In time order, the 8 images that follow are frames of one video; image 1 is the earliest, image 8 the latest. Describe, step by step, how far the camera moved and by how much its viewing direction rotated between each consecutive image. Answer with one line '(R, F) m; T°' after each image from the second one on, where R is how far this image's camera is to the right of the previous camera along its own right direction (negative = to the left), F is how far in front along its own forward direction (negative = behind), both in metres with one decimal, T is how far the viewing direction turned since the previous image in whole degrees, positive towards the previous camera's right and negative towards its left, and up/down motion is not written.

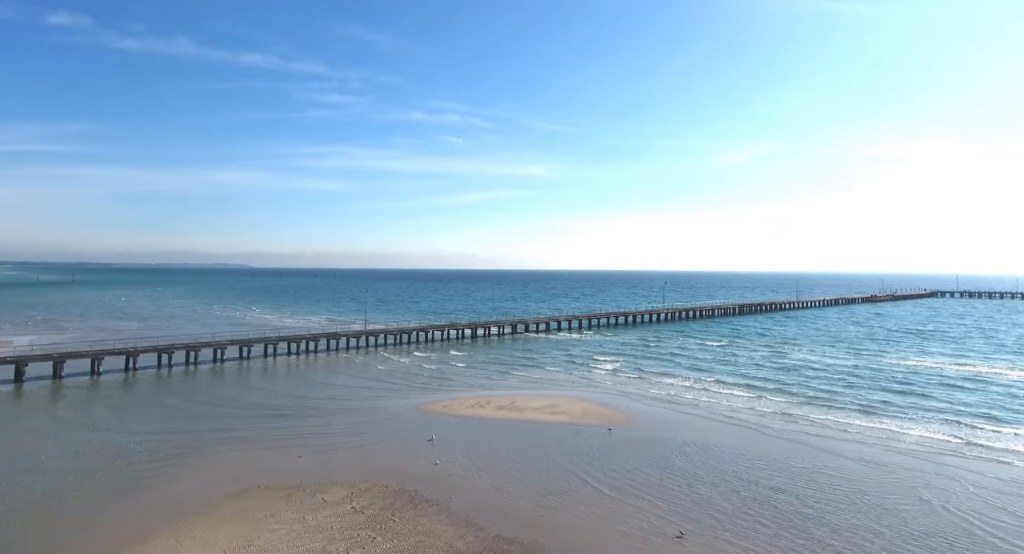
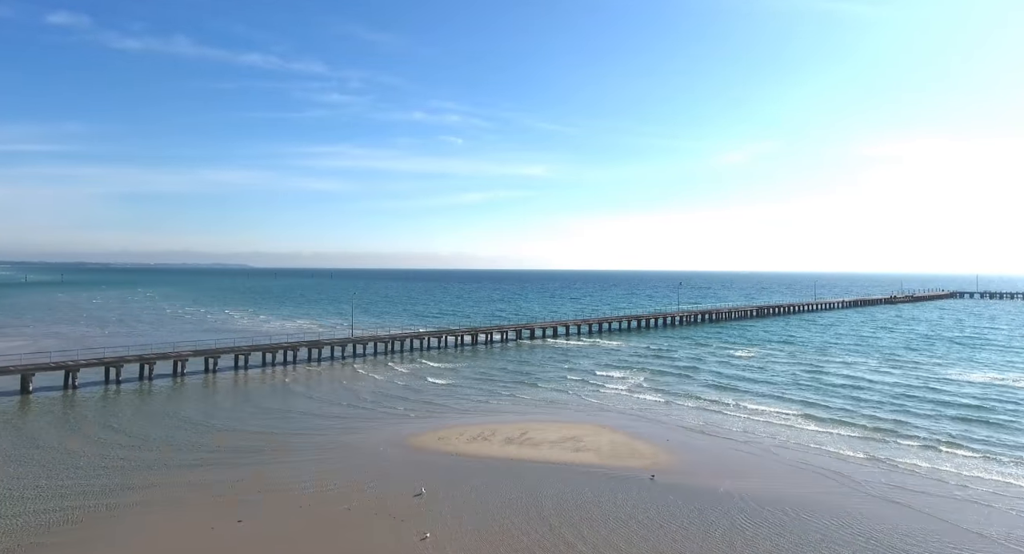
(-0.3, +5.6) m; 0°
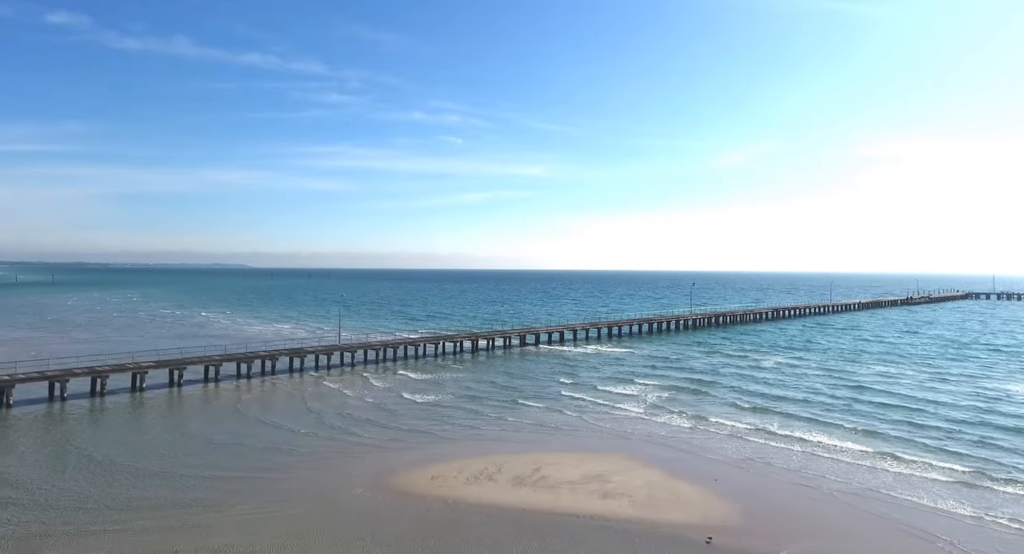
(-0.3, +4.5) m; 0°
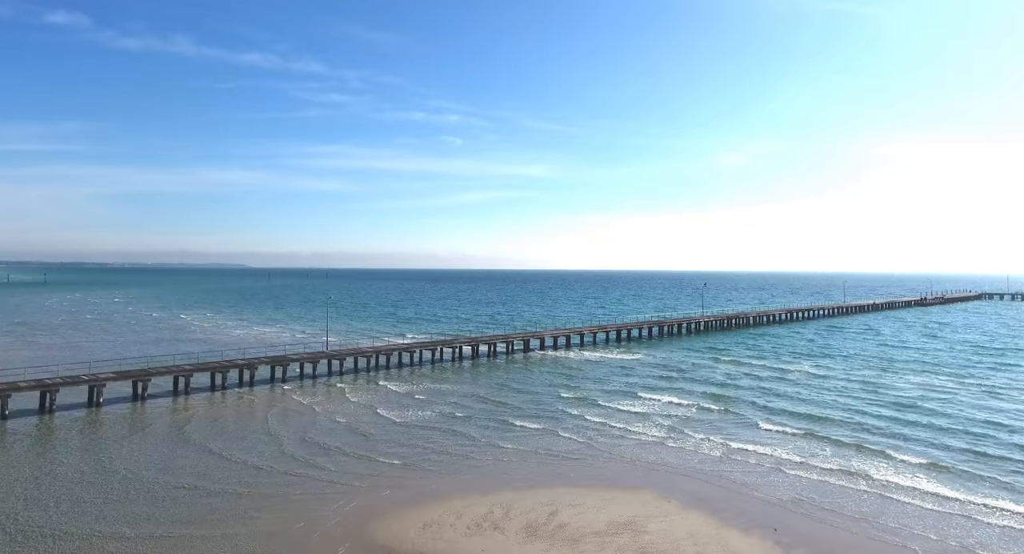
(-0.3, +3.6) m; 0°
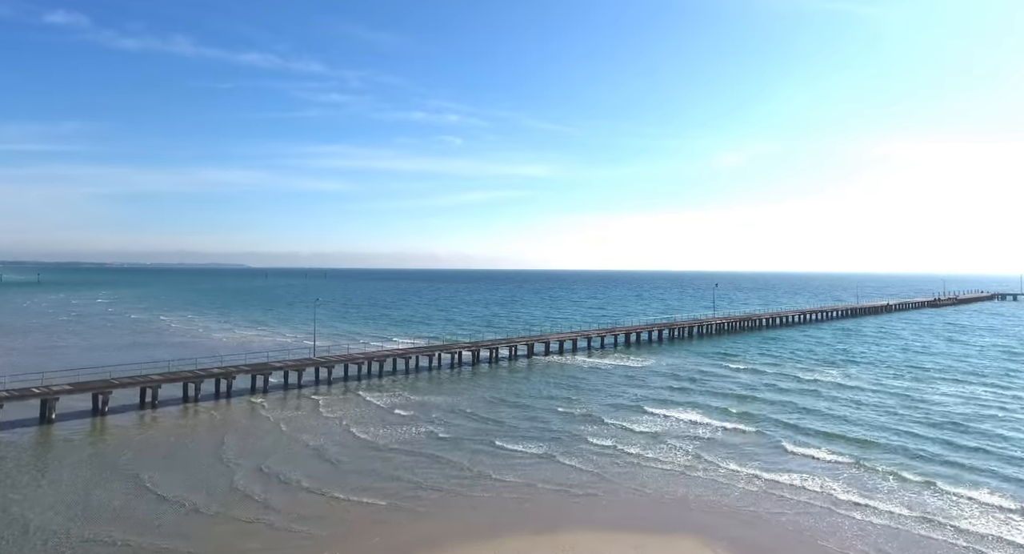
(-0.1, +3.4) m; 0°
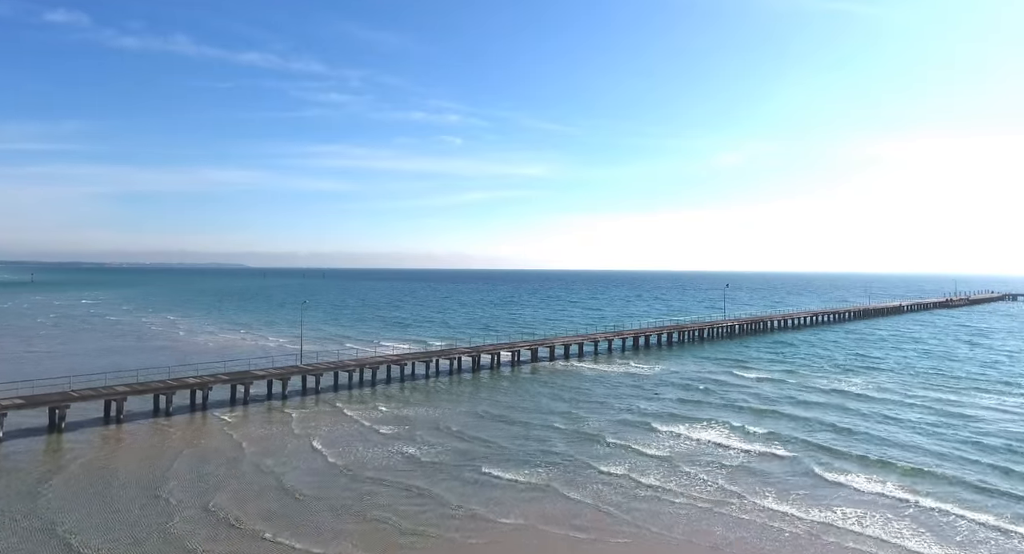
(0.0, +3.0) m; 0°
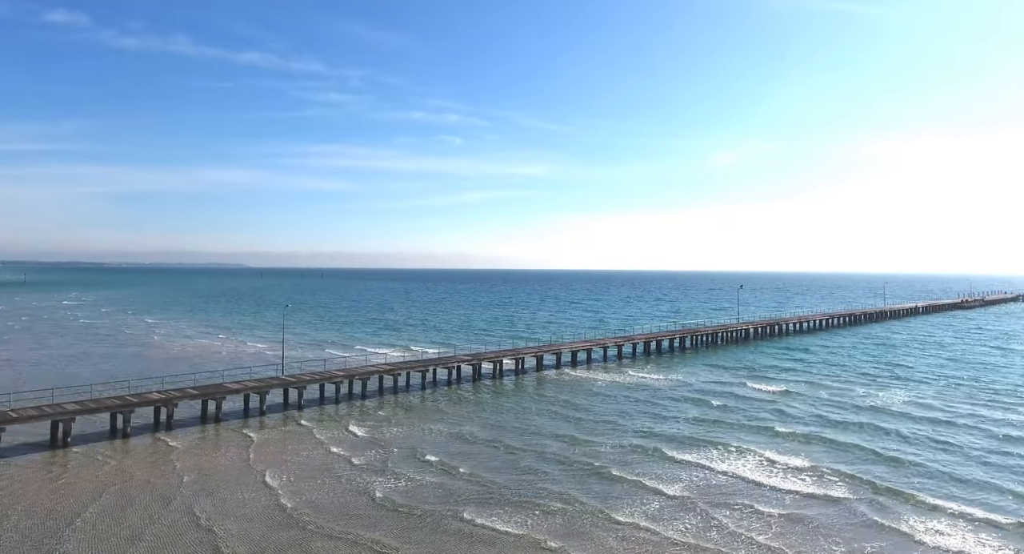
(+0.1, +3.8) m; 0°
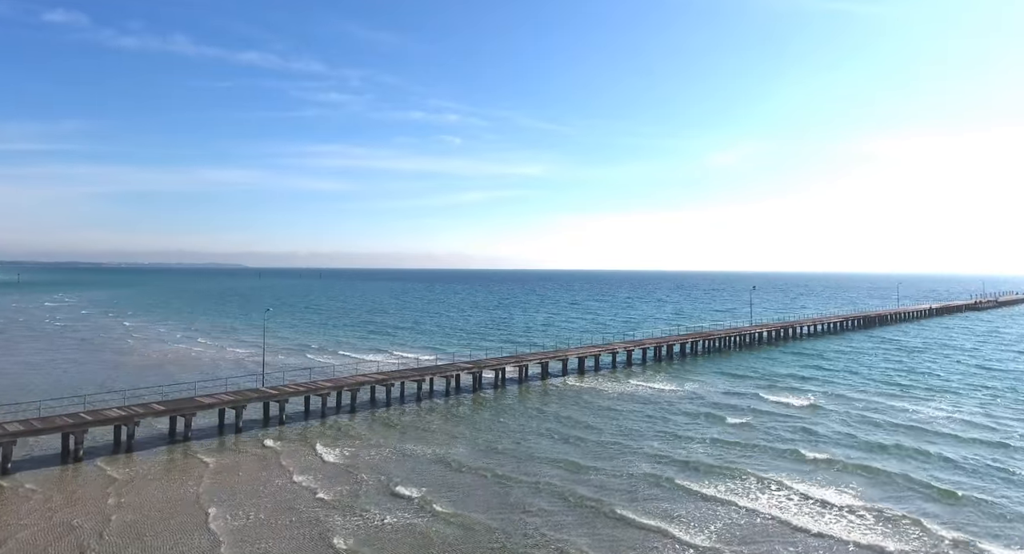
(0.0, +3.2) m; 0°
